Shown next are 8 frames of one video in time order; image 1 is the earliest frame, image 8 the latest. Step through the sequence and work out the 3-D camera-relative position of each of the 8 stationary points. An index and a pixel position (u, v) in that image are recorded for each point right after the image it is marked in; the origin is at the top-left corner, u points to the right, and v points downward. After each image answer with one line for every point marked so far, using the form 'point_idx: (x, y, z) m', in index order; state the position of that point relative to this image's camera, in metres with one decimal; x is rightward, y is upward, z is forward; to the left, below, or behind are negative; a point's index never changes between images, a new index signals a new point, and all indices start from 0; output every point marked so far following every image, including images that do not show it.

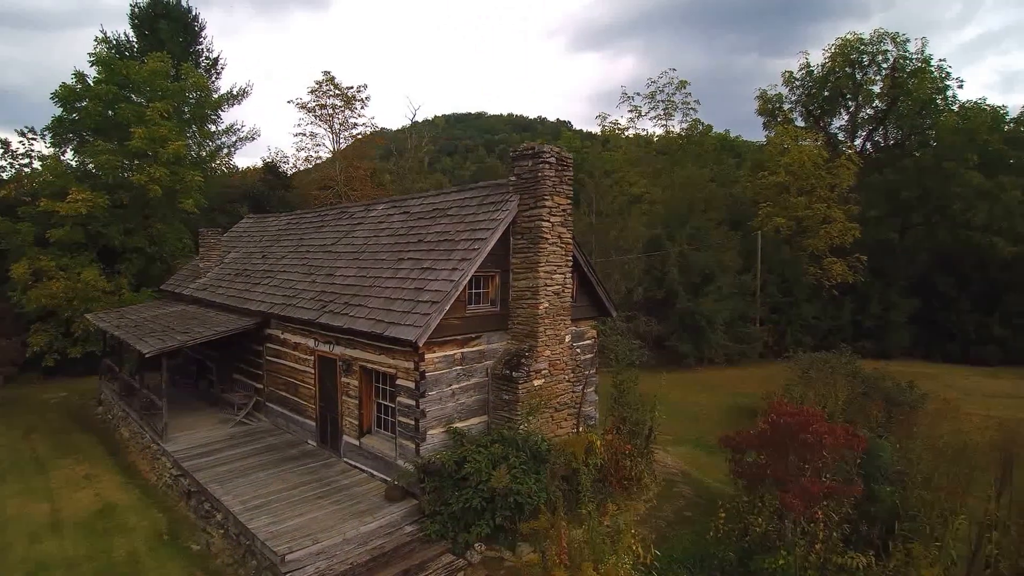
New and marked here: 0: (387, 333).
0: (-2.1, -0.7, +8.3) m
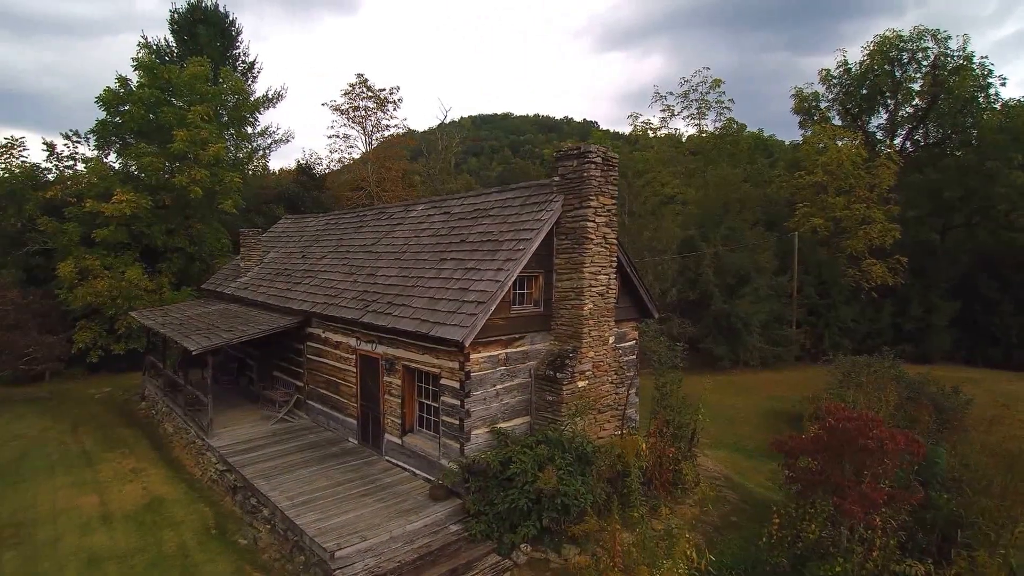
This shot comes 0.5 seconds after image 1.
0: (-1.3, -0.7, +8.3) m
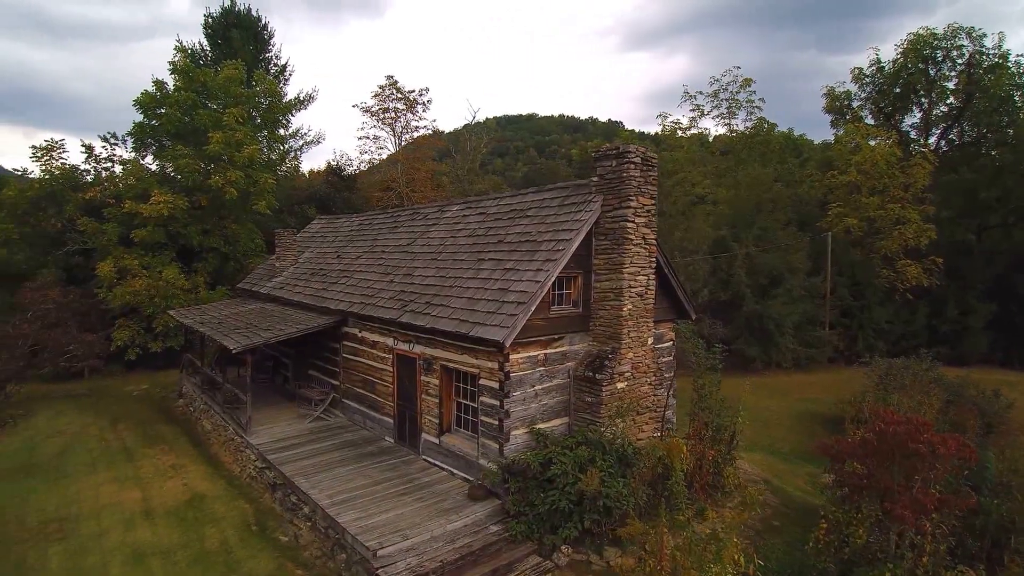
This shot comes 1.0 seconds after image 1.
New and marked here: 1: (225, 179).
0: (-0.7, -0.7, +8.3) m
1: (-8.9, +3.4, +15.9) m
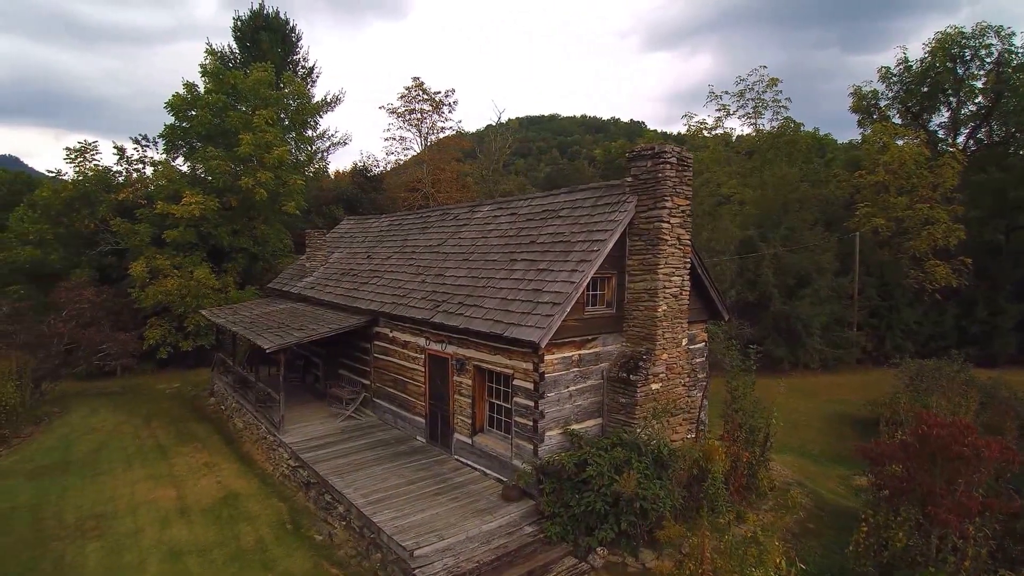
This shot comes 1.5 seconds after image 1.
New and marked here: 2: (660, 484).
0: (-0.1, -0.7, +8.3) m
1: (-8.1, +3.4, +16.1) m
2: (+2.3, -3.1, +8.1) m
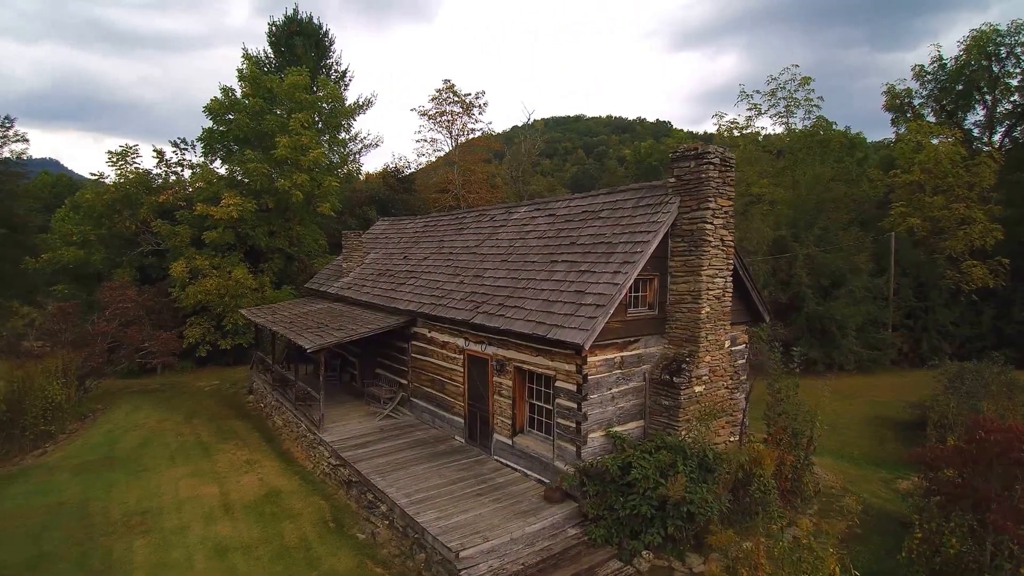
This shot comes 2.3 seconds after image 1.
0: (+0.6, -0.8, +8.3) m
1: (-7.1, +3.4, +16.4) m
2: (+3.1, -3.1, +8.0) m
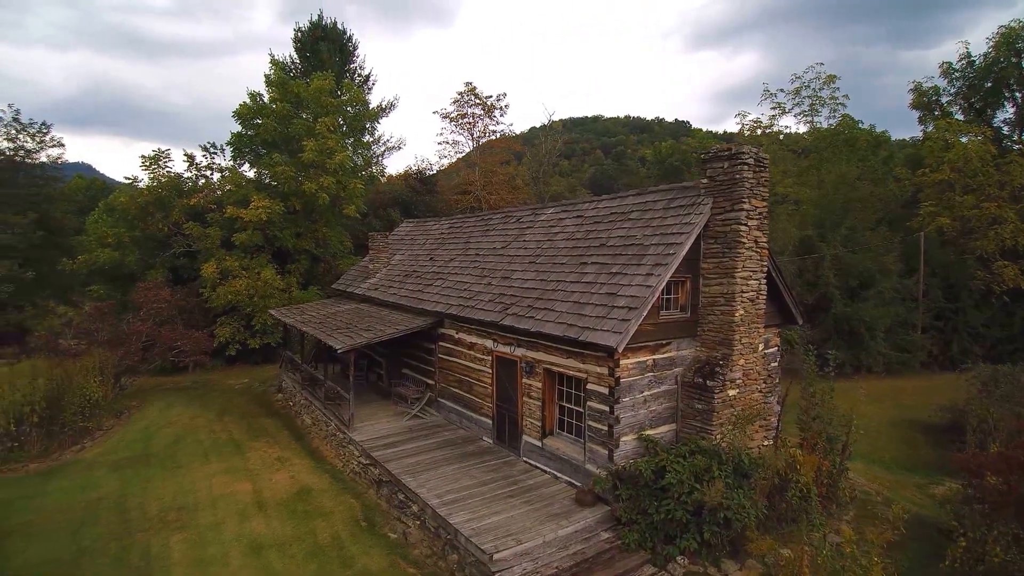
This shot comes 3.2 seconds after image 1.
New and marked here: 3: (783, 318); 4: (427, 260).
0: (+1.2, -0.8, +8.3) m
1: (-6.4, +3.4, +16.5) m
2: (+3.6, -3.2, +7.9) m
3: (+5.5, -0.6, +10.4) m
4: (-2.4, +0.8, +14.0) m
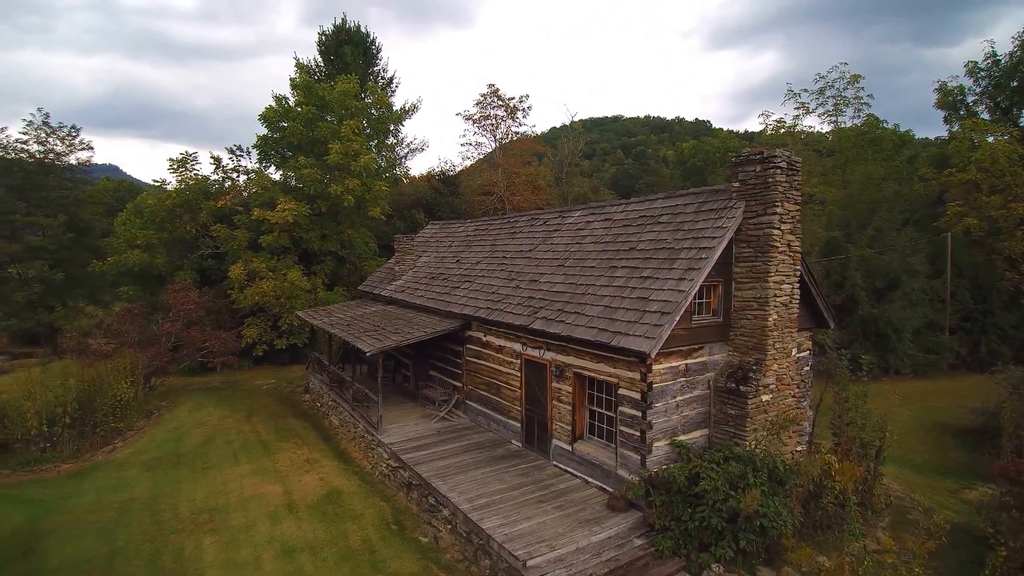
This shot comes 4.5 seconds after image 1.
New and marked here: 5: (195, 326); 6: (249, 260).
0: (+1.7, -0.9, +8.3) m
1: (-5.7, +3.3, +16.6) m
2: (+4.1, -3.3, +7.8) m
3: (+6.1, -0.7, +10.3) m
4: (-1.8, +0.7, +14.0) m
5: (-10.6, -1.2, +16.8) m
6: (-8.7, +0.9, +16.6) m
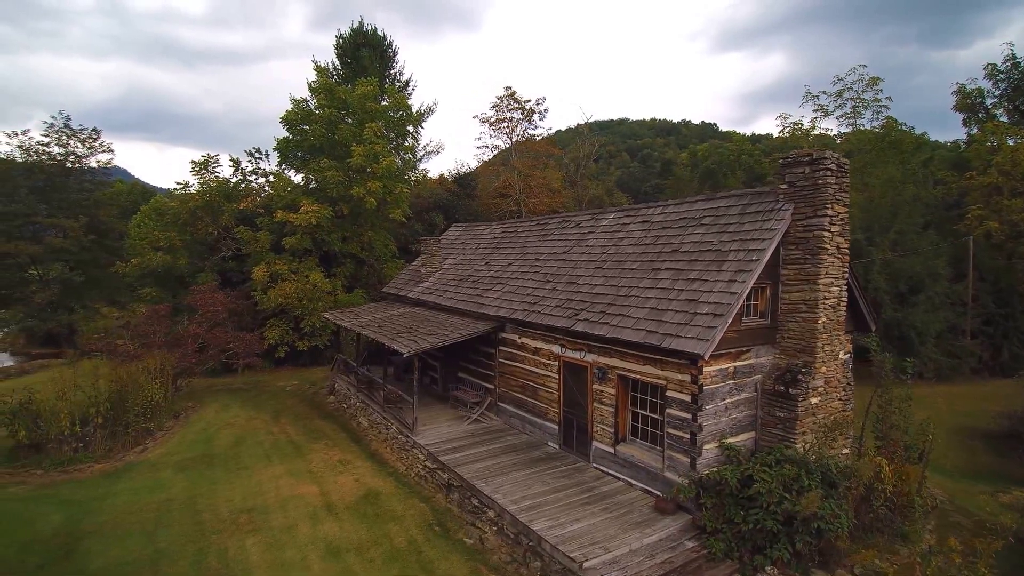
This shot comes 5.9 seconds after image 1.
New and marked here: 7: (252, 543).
0: (+2.5, -0.9, +8.3) m
1: (-4.9, +3.3, +16.6) m
2: (+4.9, -3.3, +7.8) m
3: (+6.9, -0.7, +10.3) m
4: (-1.0, +0.6, +14.0) m
5: (-9.9, -1.3, +16.7) m
6: (-8.0, +0.9, +16.5) m
7: (-4.5, -4.5, +8.9) m
